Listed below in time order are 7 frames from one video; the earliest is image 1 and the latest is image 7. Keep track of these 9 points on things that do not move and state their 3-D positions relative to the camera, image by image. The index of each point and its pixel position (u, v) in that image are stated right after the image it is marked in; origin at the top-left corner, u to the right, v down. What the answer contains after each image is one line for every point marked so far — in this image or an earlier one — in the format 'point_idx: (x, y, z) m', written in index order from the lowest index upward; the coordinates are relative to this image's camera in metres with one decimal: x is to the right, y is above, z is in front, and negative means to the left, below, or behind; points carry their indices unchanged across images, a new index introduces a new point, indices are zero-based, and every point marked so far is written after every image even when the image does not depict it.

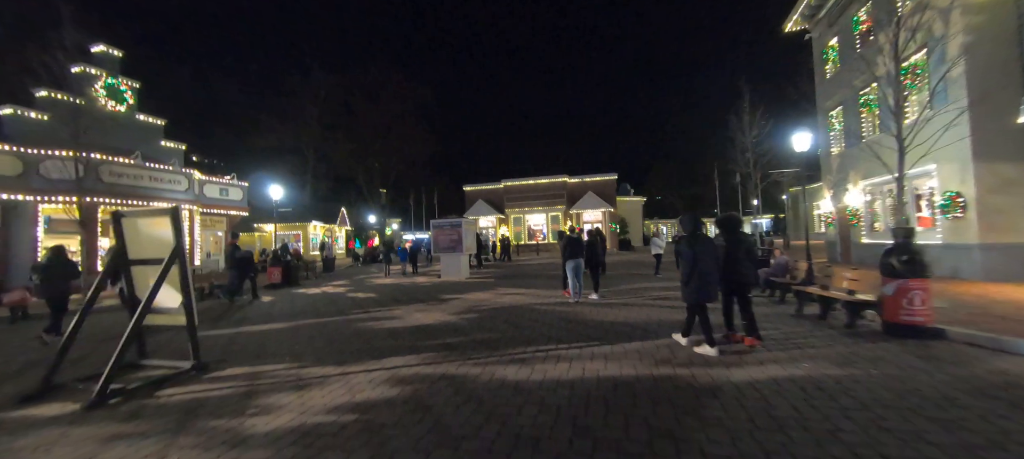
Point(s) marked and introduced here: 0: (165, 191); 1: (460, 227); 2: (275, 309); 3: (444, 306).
0: (-16.3, +1.8, +19.2) m
1: (-2.3, +0.1, +18.1) m
2: (-7.4, -2.5, +12.6) m
3: (-1.9, -2.1, +11.2) m
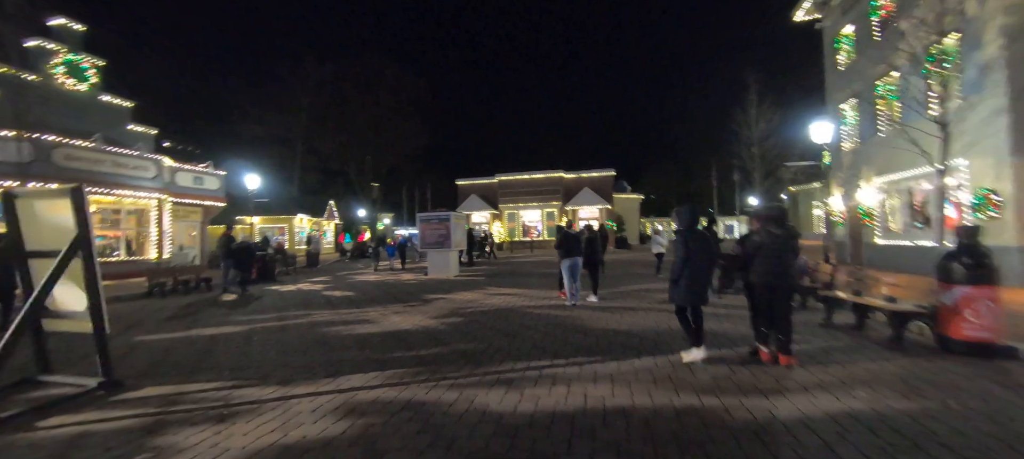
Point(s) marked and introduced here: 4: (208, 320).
0: (-16.6, +2.2, +17.8) m
1: (-2.6, +0.3, +16.9) m
2: (-7.6, -2.2, +11.3) m
3: (-2.1, -2.0, +10.0) m
4: (-7.3, -2.2, +9.7) m
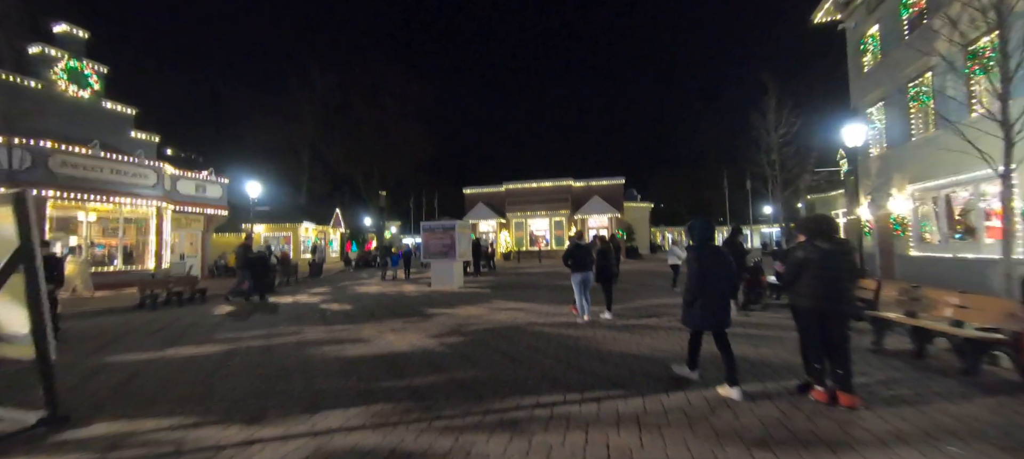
0: (-16.3, +1.9, +17.4) m
1: (-2.3, 0.0, +16.2) m
2: (-7.4, -2.4, +10.6) m
3: (-2.0, -2.2, +9.3) m
4: (-7.1, -2.4, +9.0) m
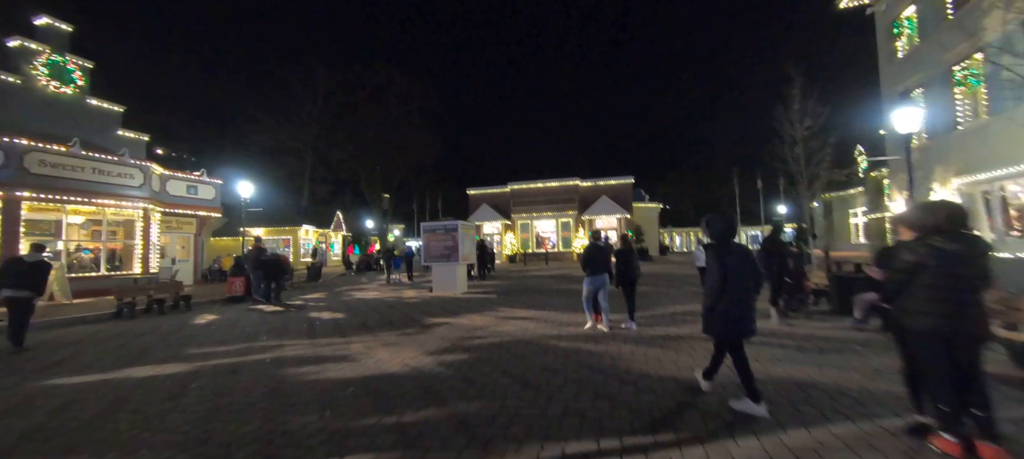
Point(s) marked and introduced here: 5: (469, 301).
0: (-16.0, +1.7, +16.4) m
1: (-2.1, -0.1, +15.1) m
2: (-7.2, -2.5, +9.5) m
3: (-1.8, -2.2, +8.1) m
4: (-6.9, -2.4, +8.0) m
5: (-1.4, -2.3, +13.0) m
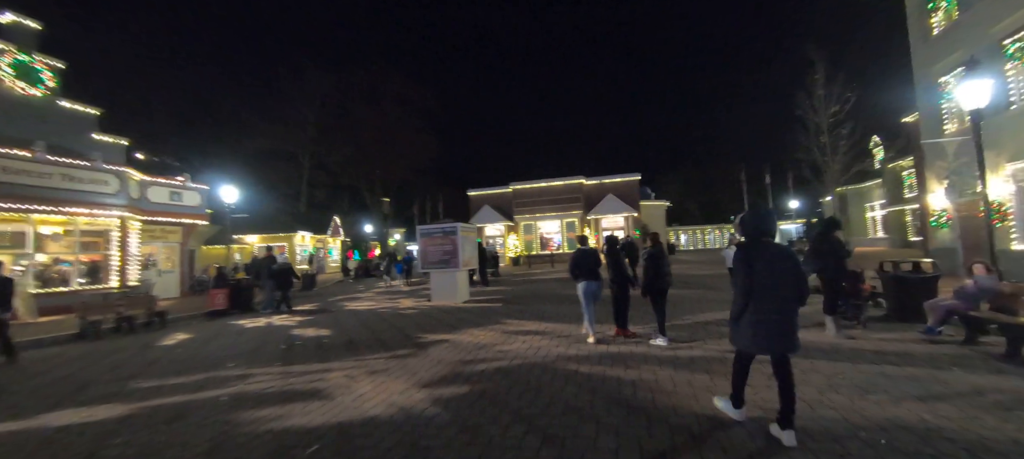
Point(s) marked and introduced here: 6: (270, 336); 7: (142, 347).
0: (-15.9, +1.3, +15.2) m
1: (-1.9, -0.2, +13.8) m
2: (-7.0, -2.7, +8.3) m
3: (-1.6, -2.2, +6.8) m
4: (-6.8, -2.6, +6.7) m
5: (-1.2, -2.4, +11.7) m
6: (-6.0, -2.7, +10.2) m
7: (-8.9, -2.8, +9.8) m
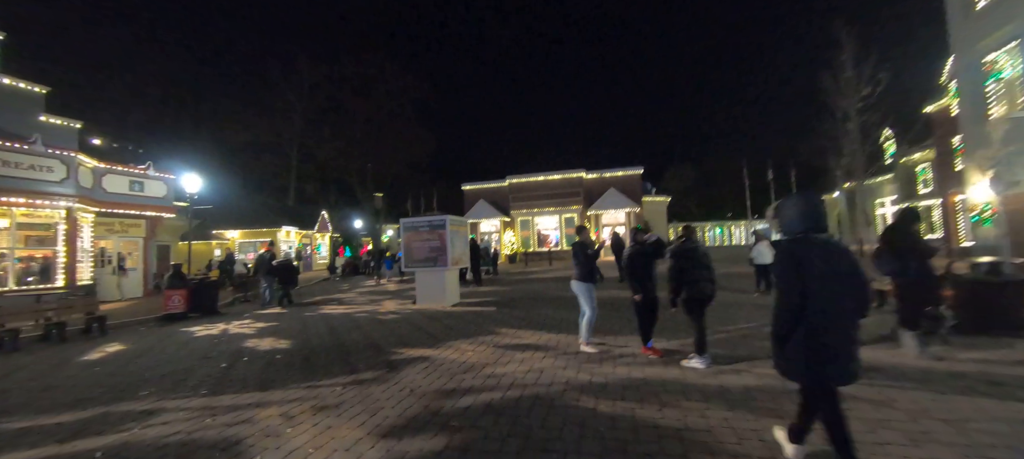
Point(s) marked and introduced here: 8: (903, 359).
0: (-16.0, +1.6, +13.4) m
1: (-2.0, 0.0, +12.2) m
2: (-7.1, -2.5, +6.6) m
3: (-1.7, -2.1, +5.2) m
4: (-6.8, -2.4, +5.0) m
5: (-1.3, -2.2, +10.1) m
6: (-6.1, -2.5, +8.5) m
7: (-9.0, -2.7, +8.1) m
8: (+5.6, -1.9, +5.8) m
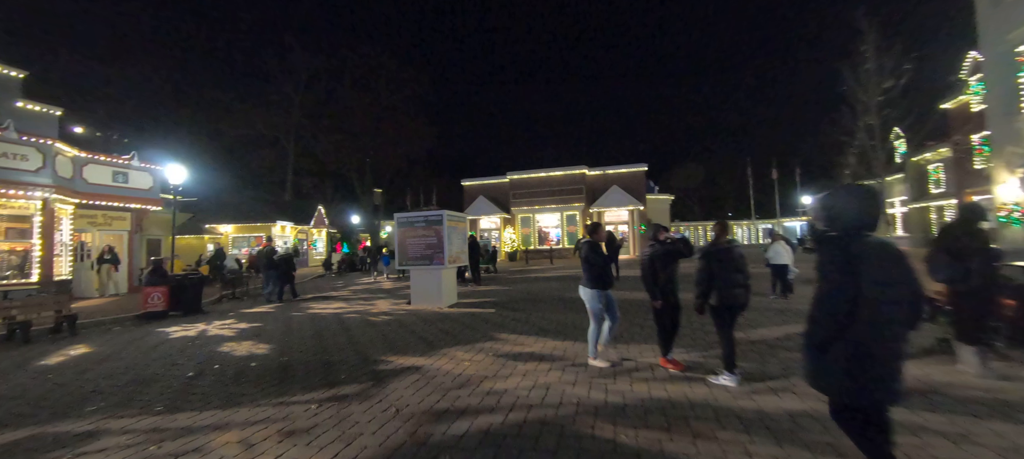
0: (-15.9, +1.9, +12.7) m
1: (-2.0, +0.1, +11.4) m
2: (-7.1, -2.4, +5.9) m
3: (-1.6, -2.0, +4.5) m
4: (-6.8, -2.3, +4.3) m
5: (-1.2, -2.1, +9.3) m
6: (-6.1, -2.3, +7.8) m
7: (-9.0, -2.5, +7.4) m
8: (+5.6, -1.9, +5.1) m
